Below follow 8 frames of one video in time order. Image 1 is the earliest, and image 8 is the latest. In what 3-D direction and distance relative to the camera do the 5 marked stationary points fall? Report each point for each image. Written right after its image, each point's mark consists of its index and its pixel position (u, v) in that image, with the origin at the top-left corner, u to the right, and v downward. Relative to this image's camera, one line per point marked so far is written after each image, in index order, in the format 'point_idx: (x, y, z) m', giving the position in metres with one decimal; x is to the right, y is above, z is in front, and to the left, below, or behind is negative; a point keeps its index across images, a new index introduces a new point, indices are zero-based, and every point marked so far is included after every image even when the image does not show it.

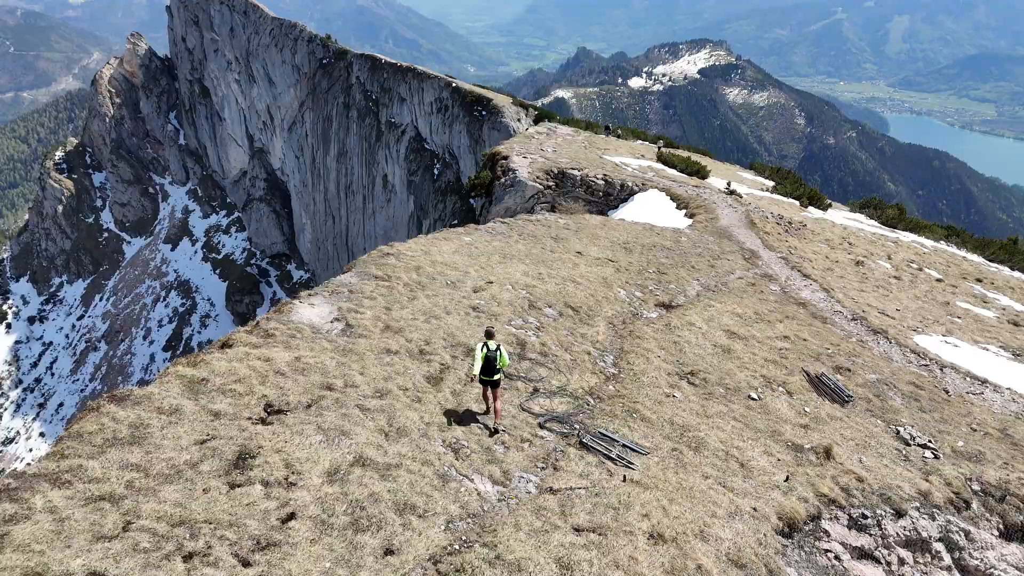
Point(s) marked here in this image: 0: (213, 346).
0: (-5.2, -1.0, +12.6) m
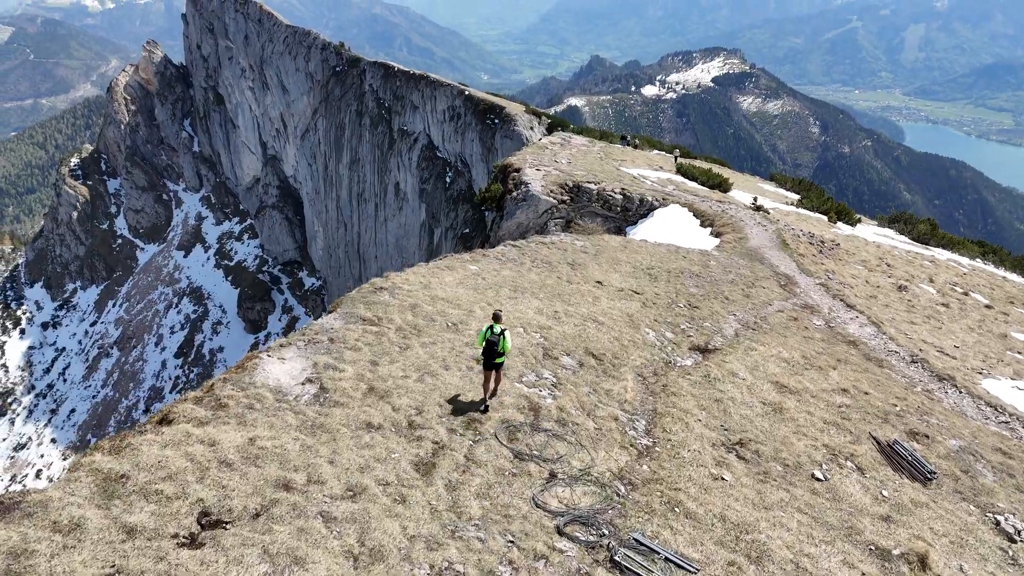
0: (-5.0, -1.9, +10.1) m
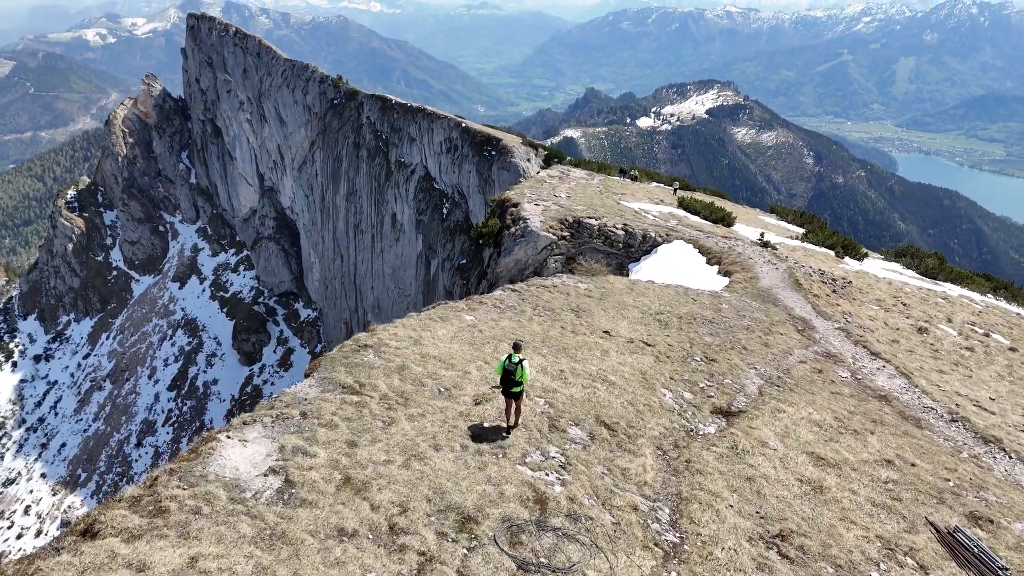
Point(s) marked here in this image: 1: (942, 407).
0: (-5.0, -2.8, +8.2) m
1: (+11.6, -3.2, +19.6) m
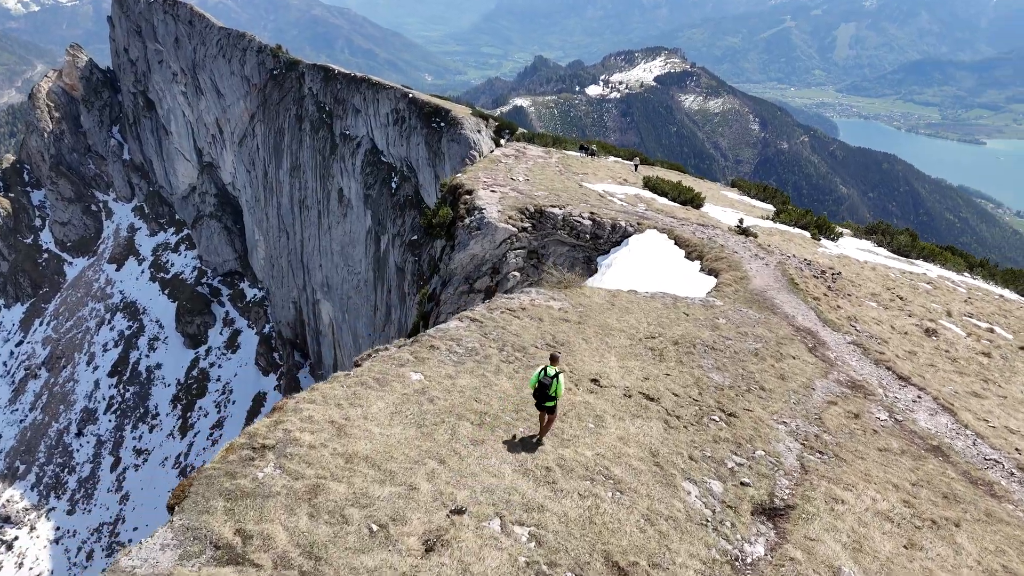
0: (-5.0, -4.2, +3.5) m
1: (+10.8, -3.7, +15.9) m
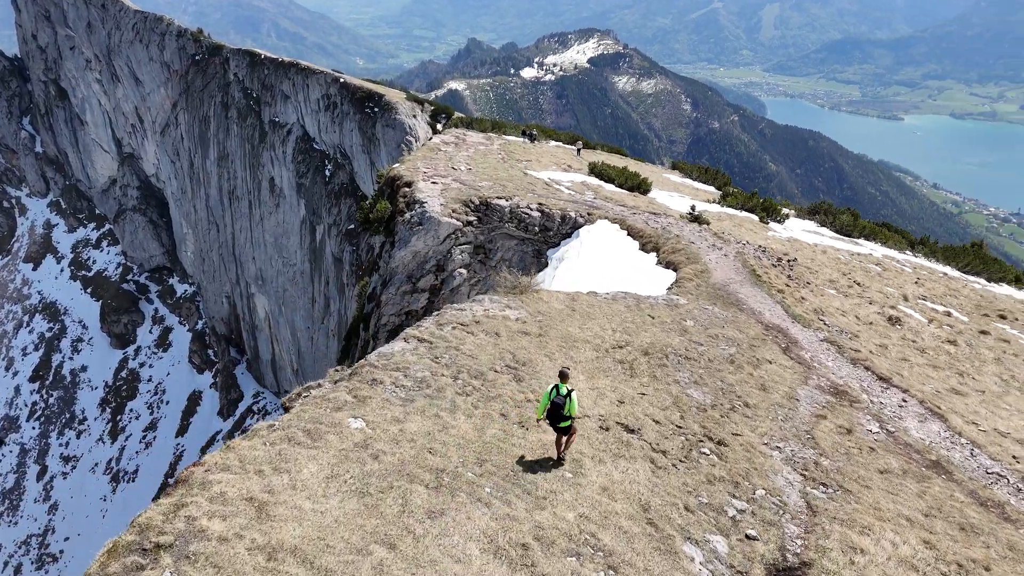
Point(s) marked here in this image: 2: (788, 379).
0: (-4.7, -5.0, +1.0) m
1: (+10.0, -3.6, +14.7) m
2: (+6.7, -2.2, +17.6) m
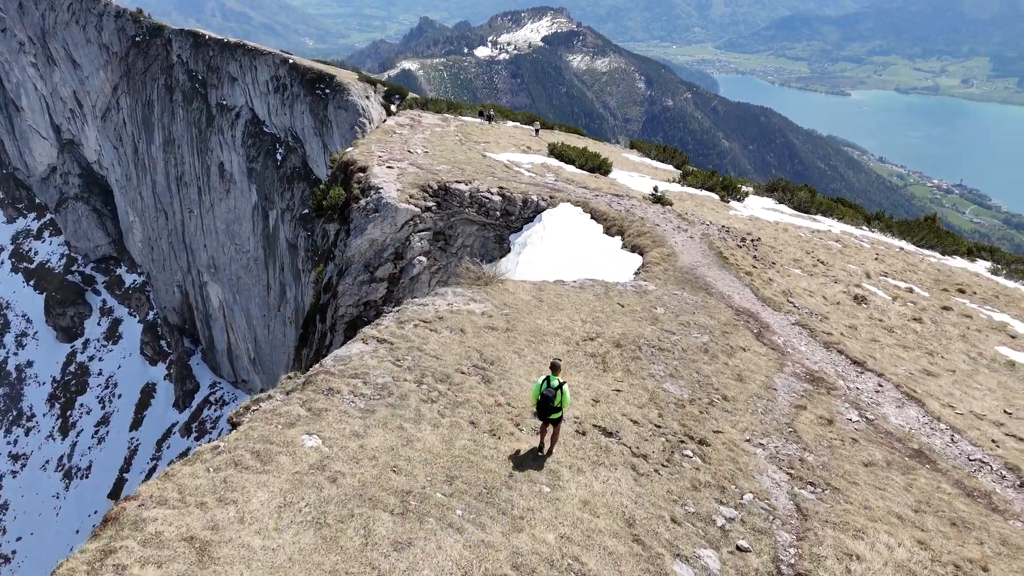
0: (-4.5, -5.3, 0.0) m
1: (+9.4, -3.3, +14.3) m
2: (+5.9, -1.8, +17.0) m
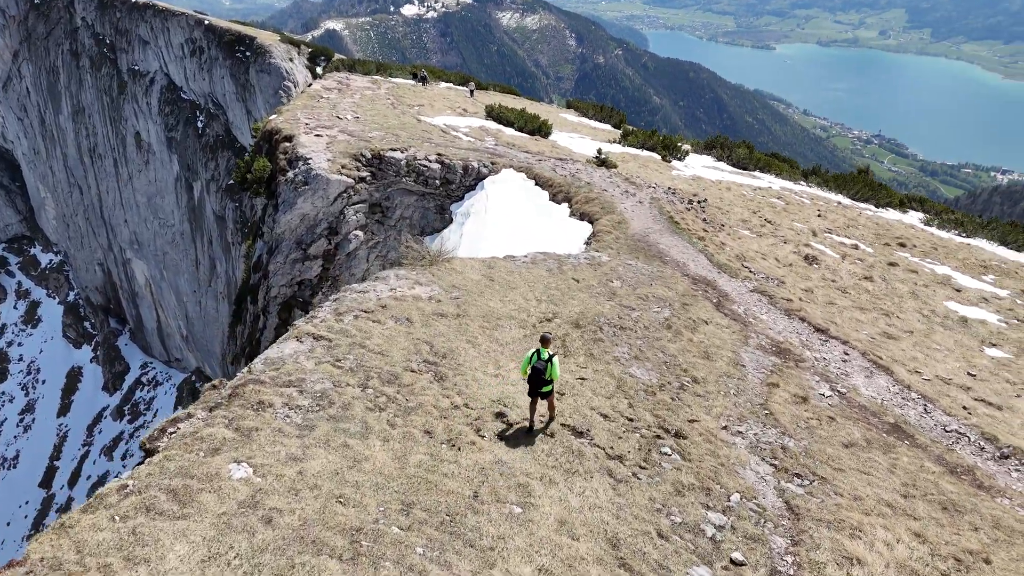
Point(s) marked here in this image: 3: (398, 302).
0: (-3.9, -6.0, -1.5) m
1: (+8.6, -2.6, +13.9) m
2: (+4.8, -1.2, +16.2) m
3: (-2.4, -0.3, +14.9) m
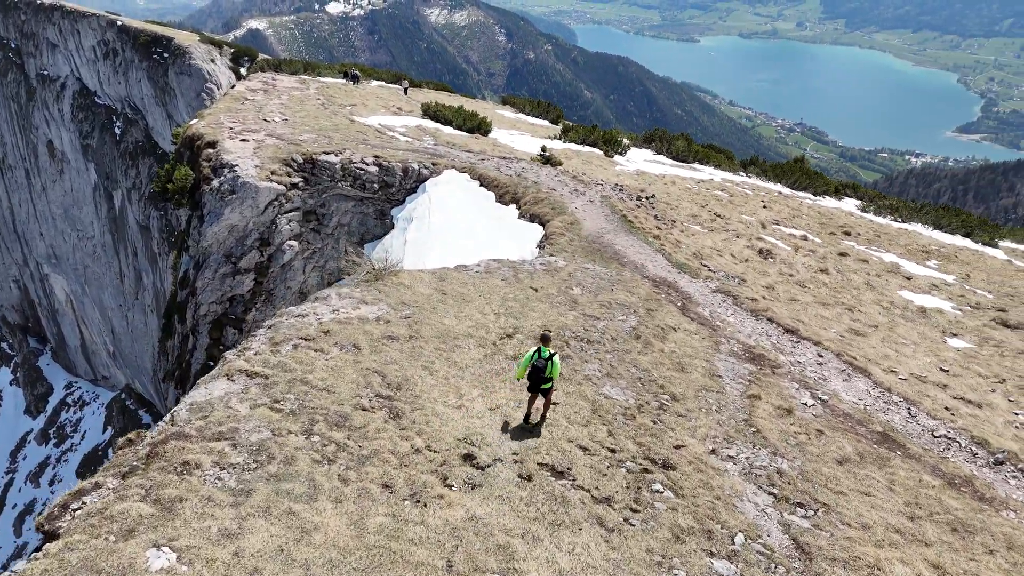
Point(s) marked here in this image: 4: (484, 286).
0: (-3.1, -6.5, -3.1) m
1: (+7.9, -2.5, +13.2) m
2: (+4.0, -1.3, +15.2) m
3: (-3.1, -0.7, +13.3) m
4: (-0.6, +0.1, +16.8) m
